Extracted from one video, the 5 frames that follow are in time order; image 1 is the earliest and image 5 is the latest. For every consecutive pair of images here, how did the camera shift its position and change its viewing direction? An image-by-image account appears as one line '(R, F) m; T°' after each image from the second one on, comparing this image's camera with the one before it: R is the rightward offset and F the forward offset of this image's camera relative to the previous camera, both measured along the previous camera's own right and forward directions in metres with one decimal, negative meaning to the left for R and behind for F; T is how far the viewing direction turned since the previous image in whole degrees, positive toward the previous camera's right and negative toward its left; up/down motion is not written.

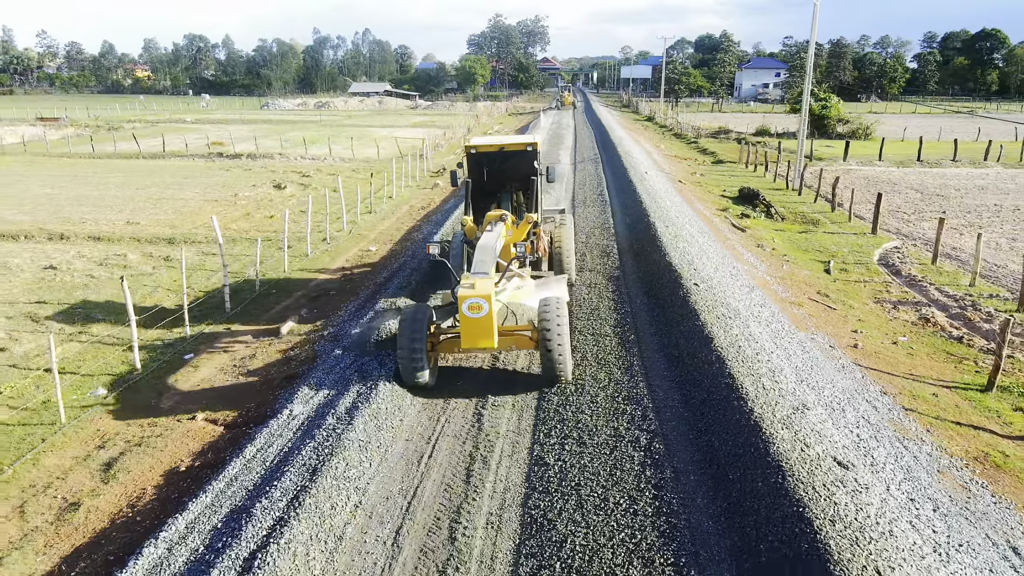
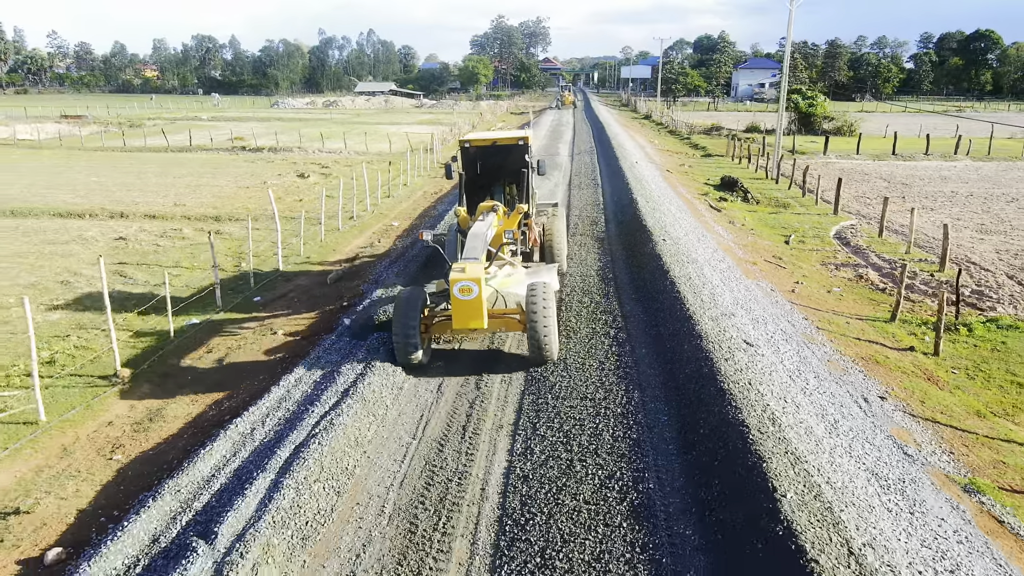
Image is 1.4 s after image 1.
(-0.1, -2.5) m; 0°
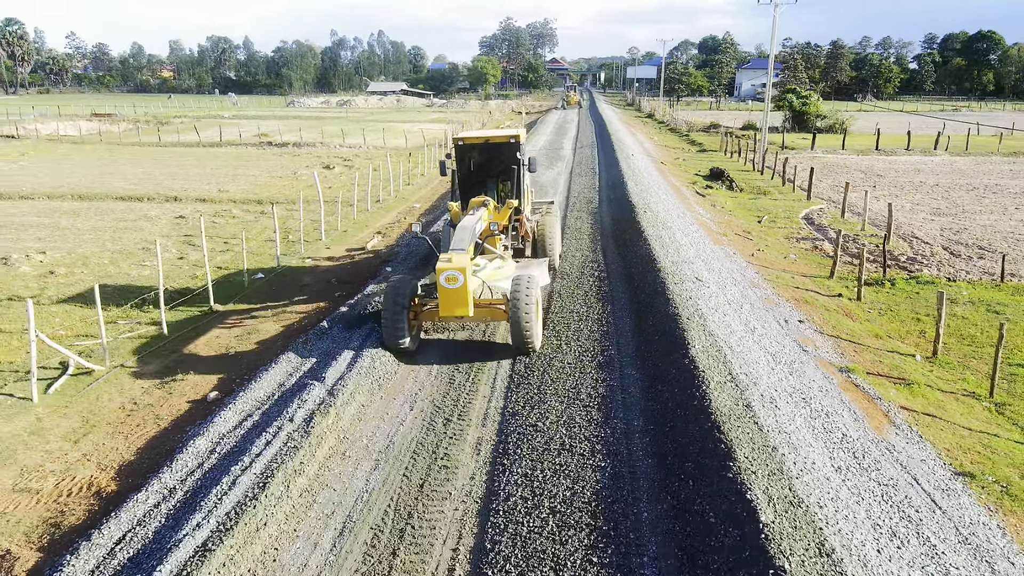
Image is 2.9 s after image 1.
(0.0, -2.7) m; -1°
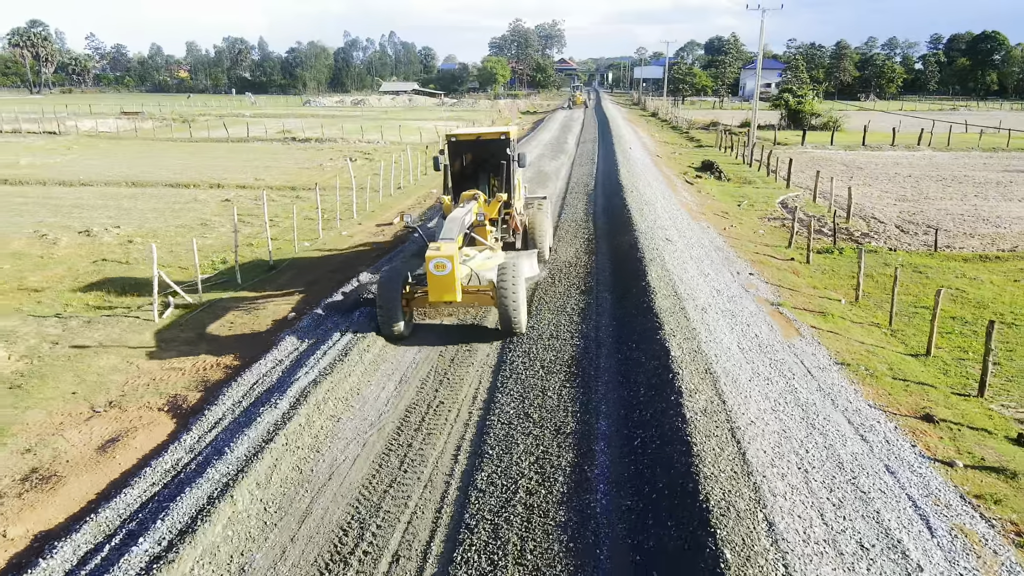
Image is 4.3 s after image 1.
(+0.1, -2.7) m; -1°
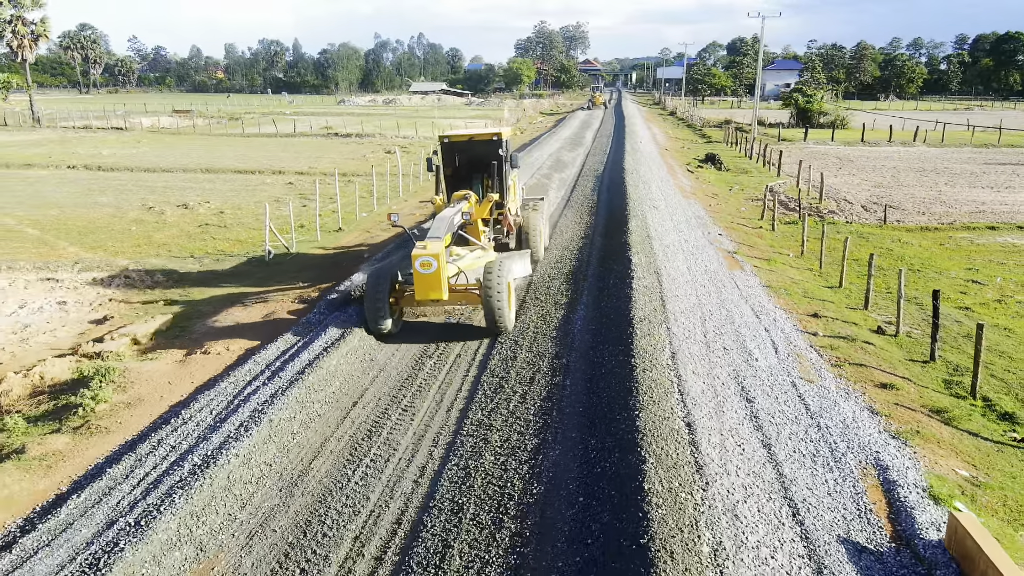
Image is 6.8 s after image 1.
(+0.1, -3.8) m; -2°
